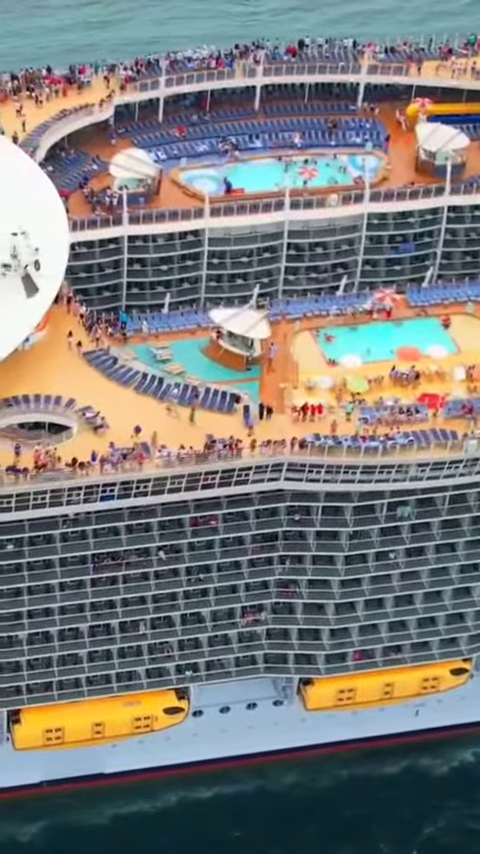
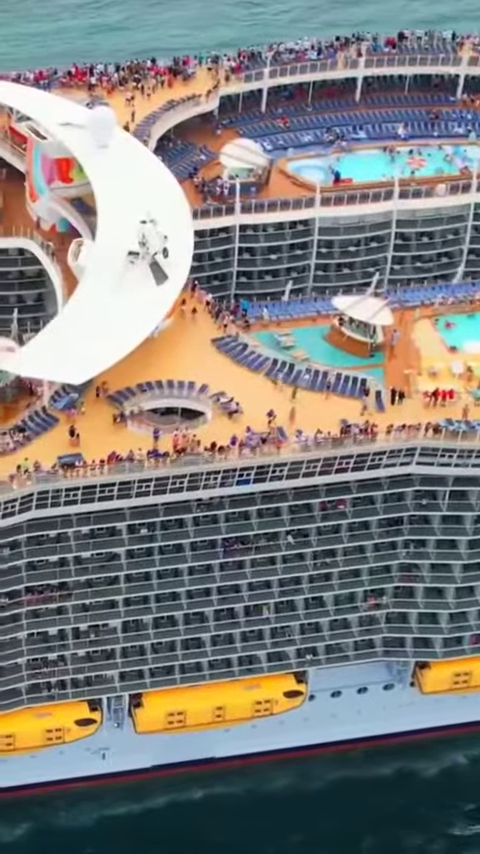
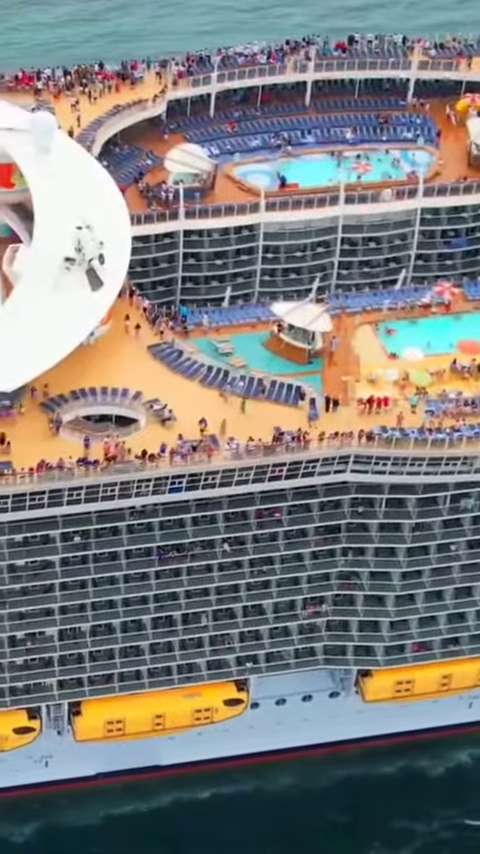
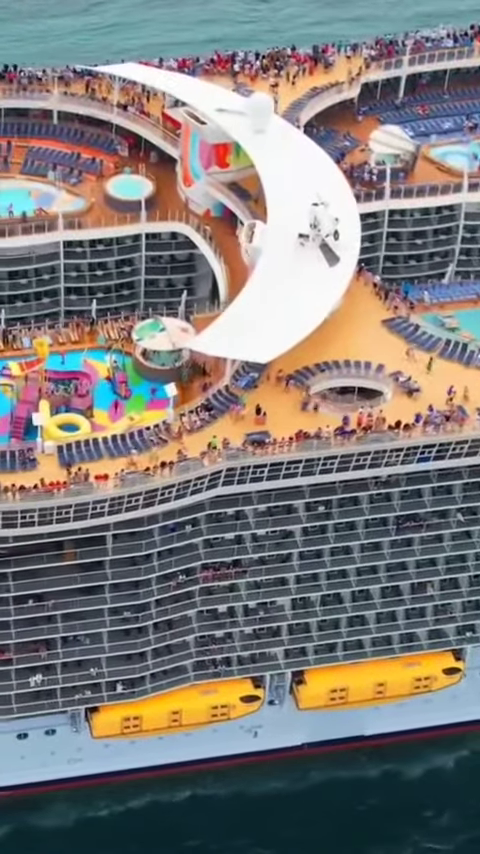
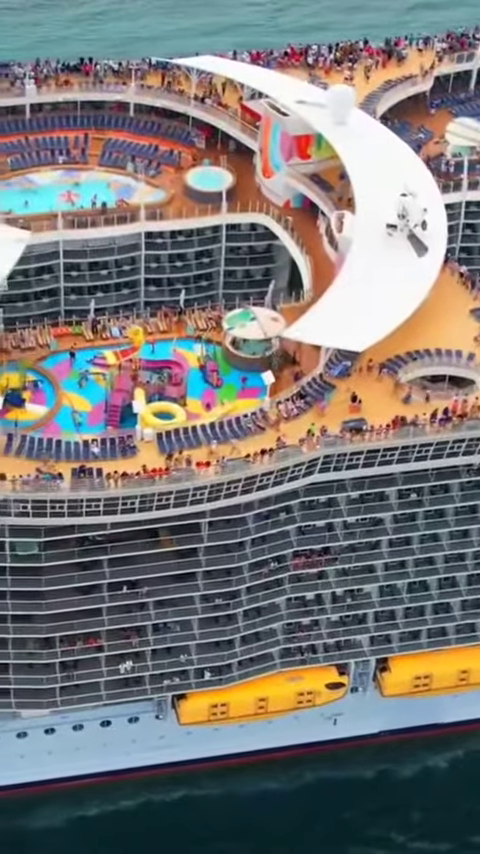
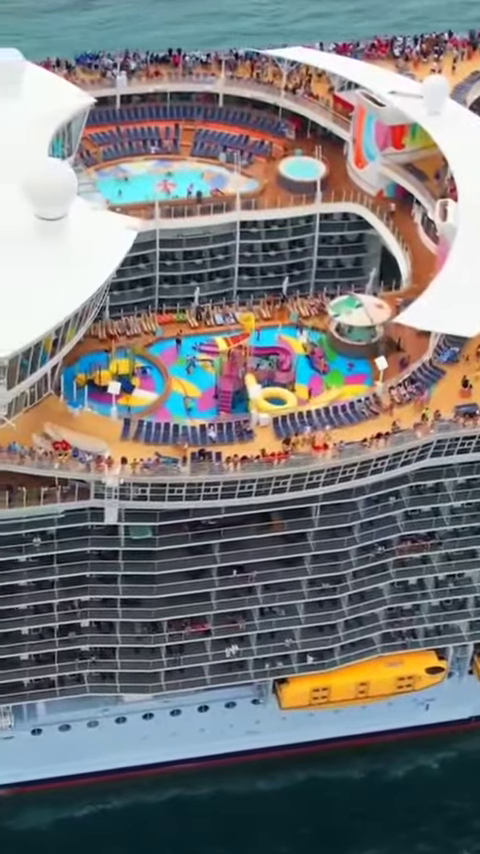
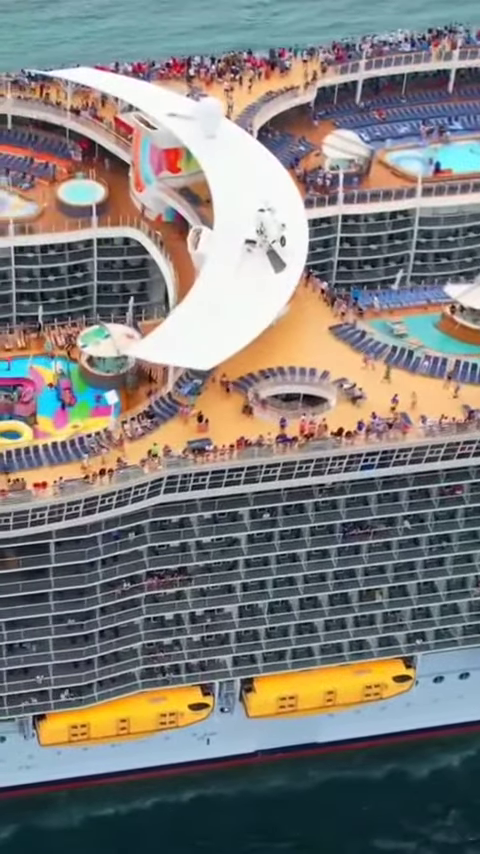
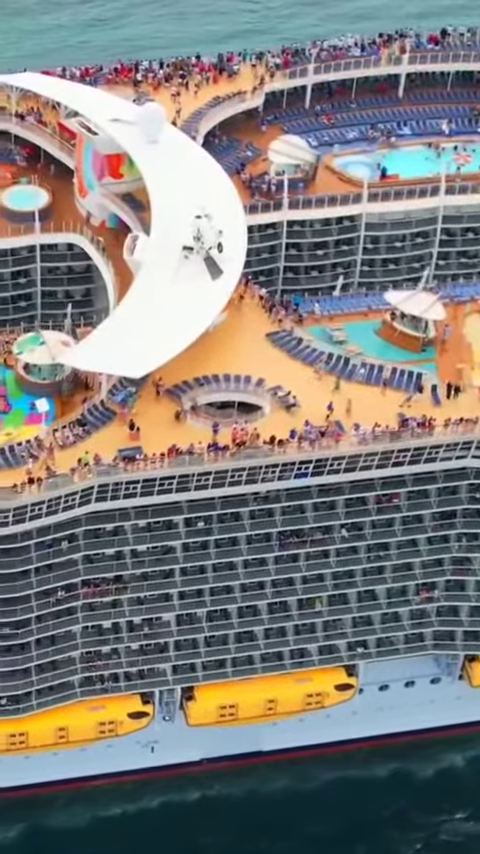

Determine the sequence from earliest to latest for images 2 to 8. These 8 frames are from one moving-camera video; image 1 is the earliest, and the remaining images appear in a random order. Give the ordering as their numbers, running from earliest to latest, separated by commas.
3, 2, 8, 7, 4, 5, 6
